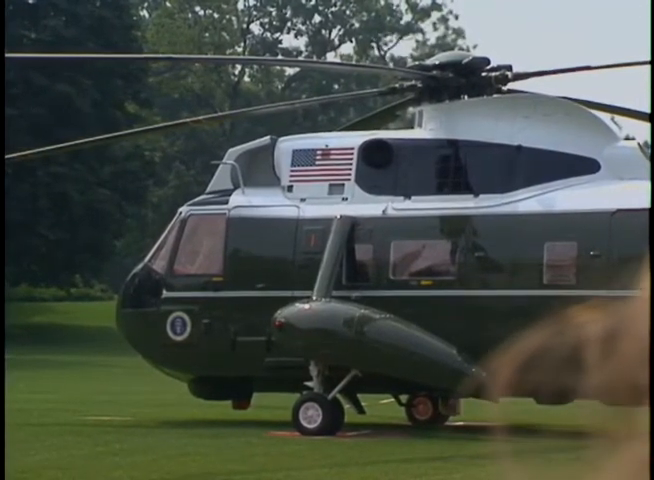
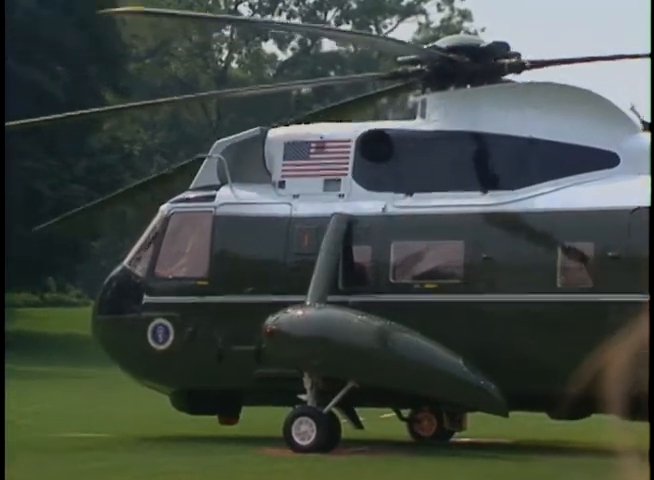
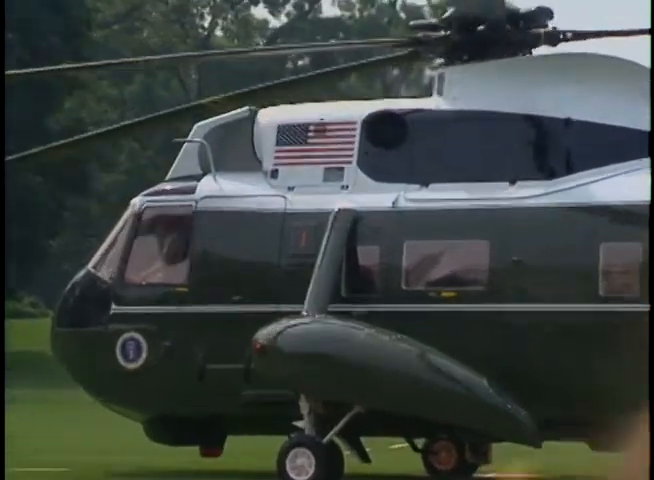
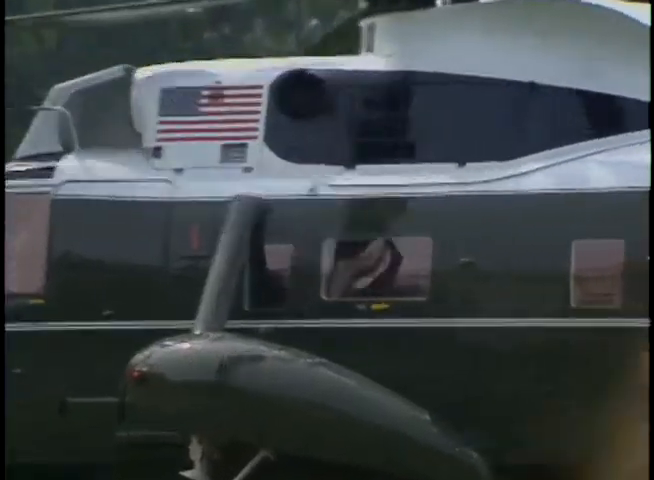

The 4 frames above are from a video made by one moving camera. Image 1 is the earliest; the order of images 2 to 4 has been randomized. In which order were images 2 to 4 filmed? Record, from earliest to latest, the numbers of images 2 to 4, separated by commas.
2, 3, 4
